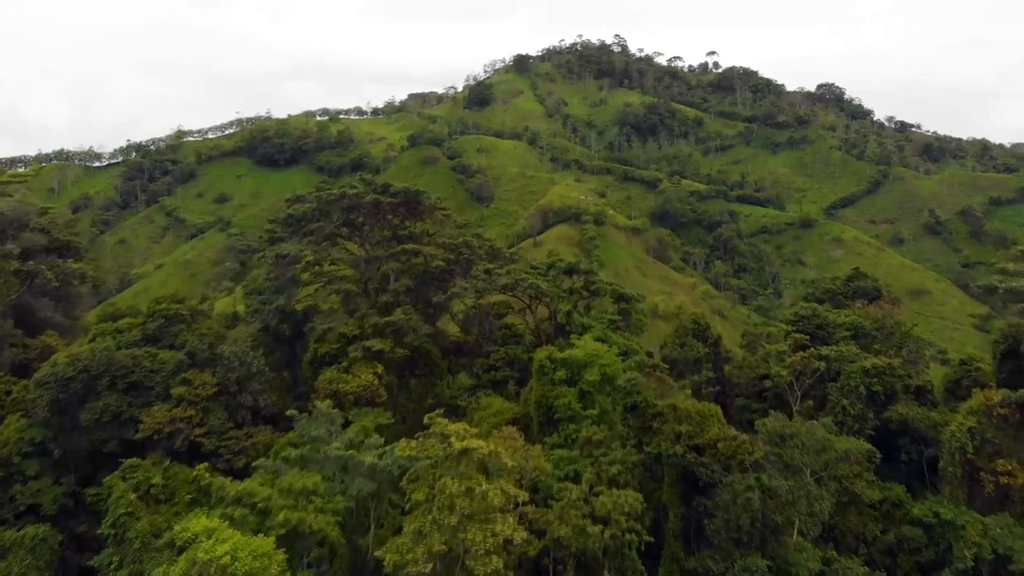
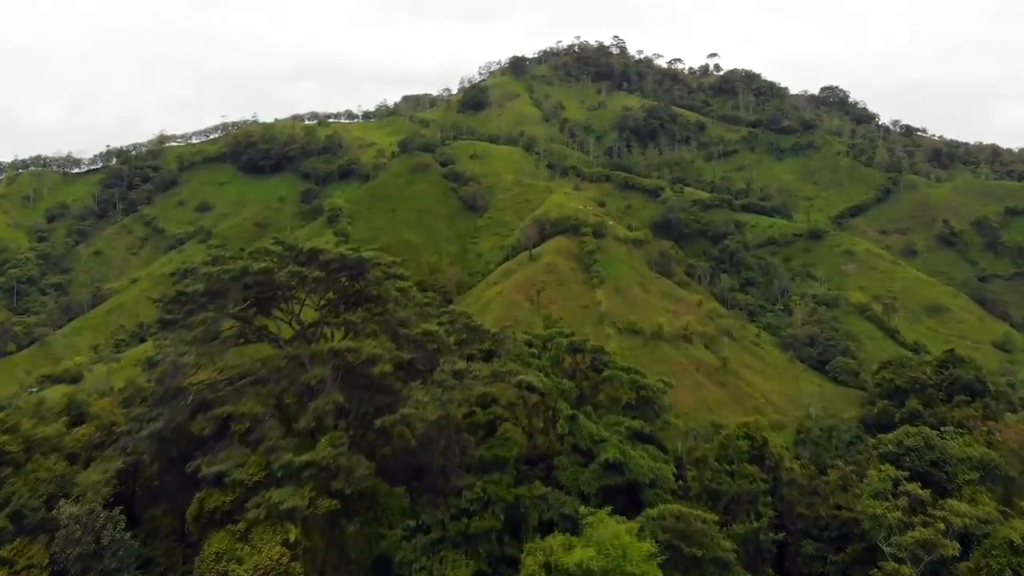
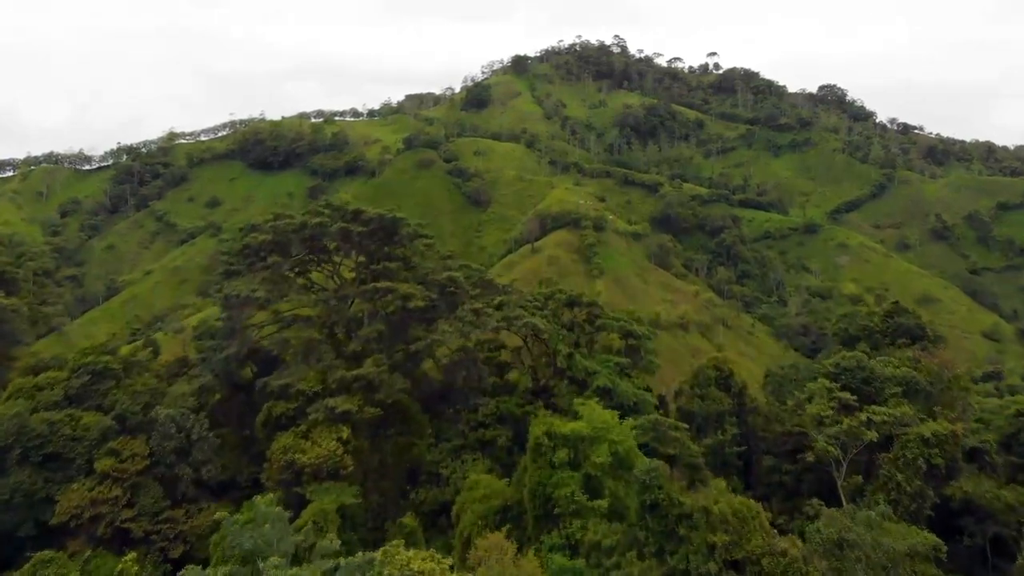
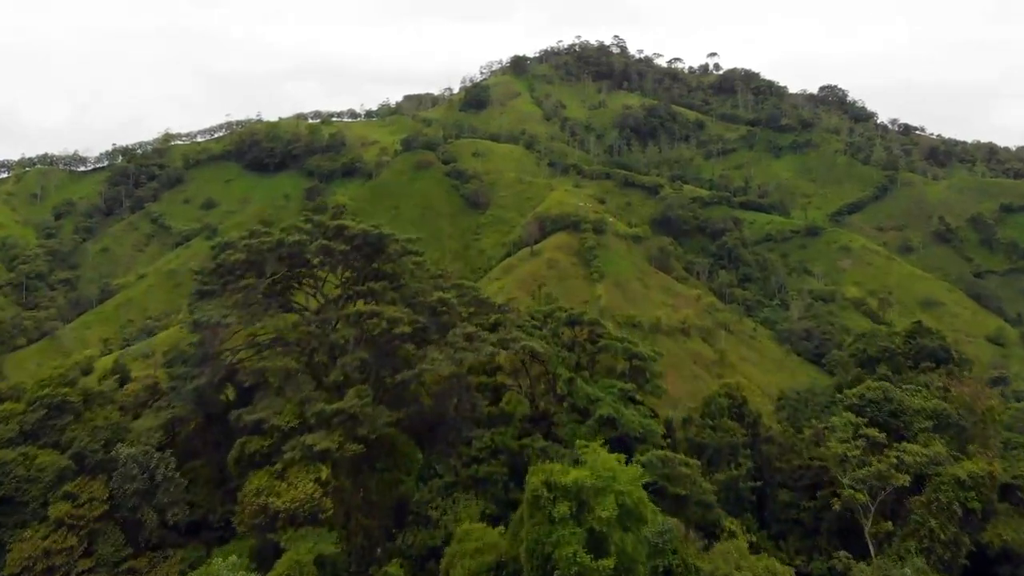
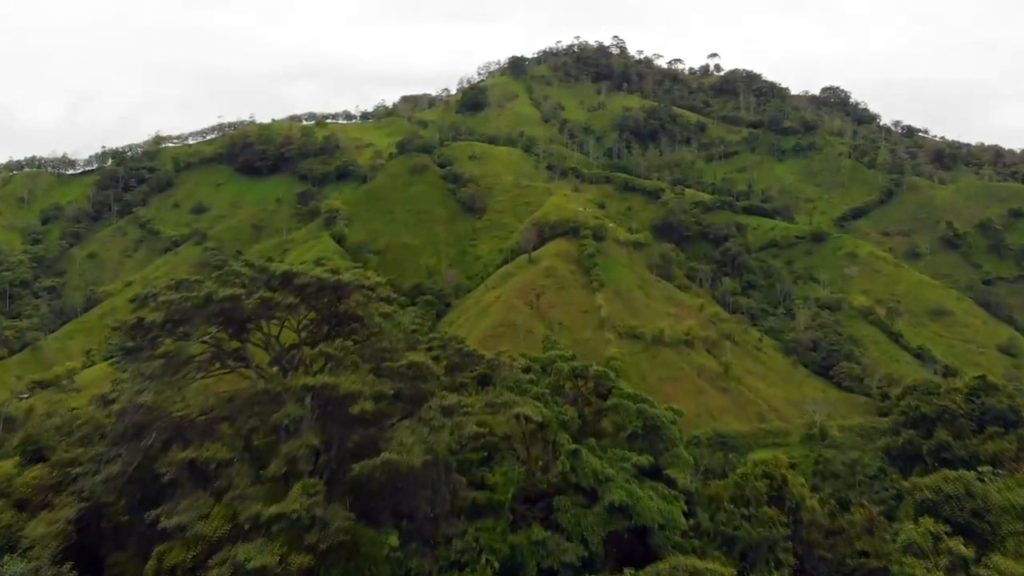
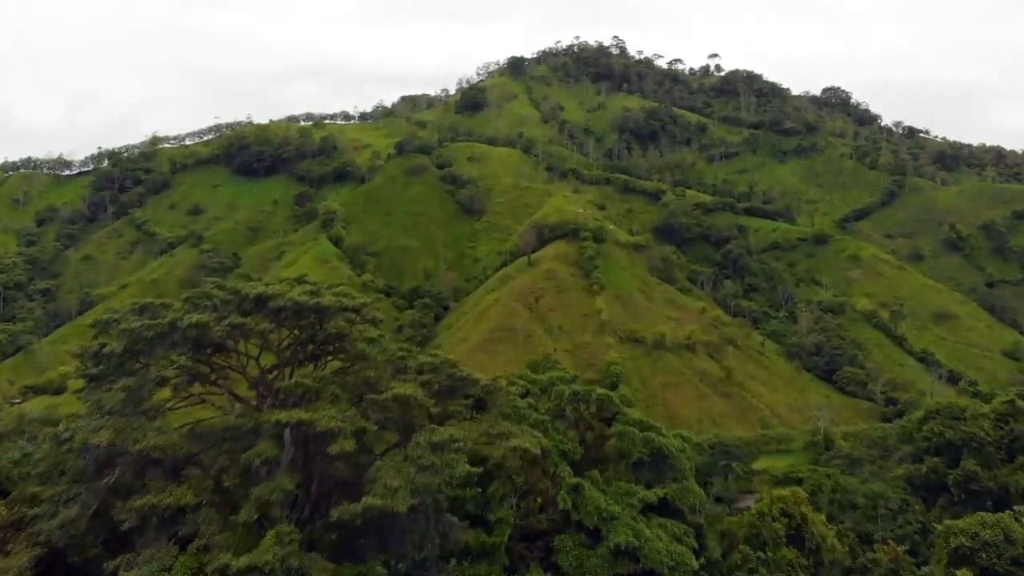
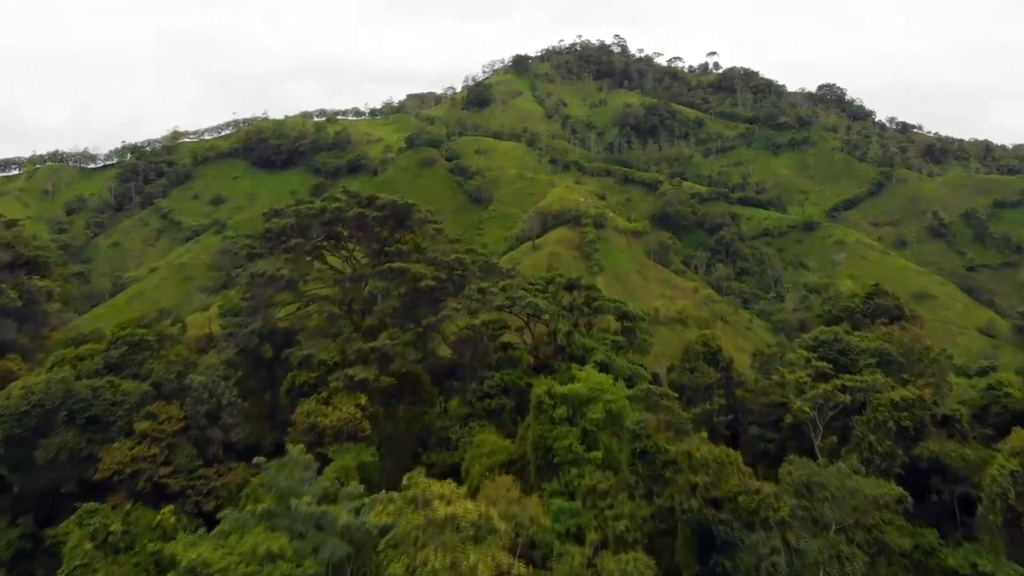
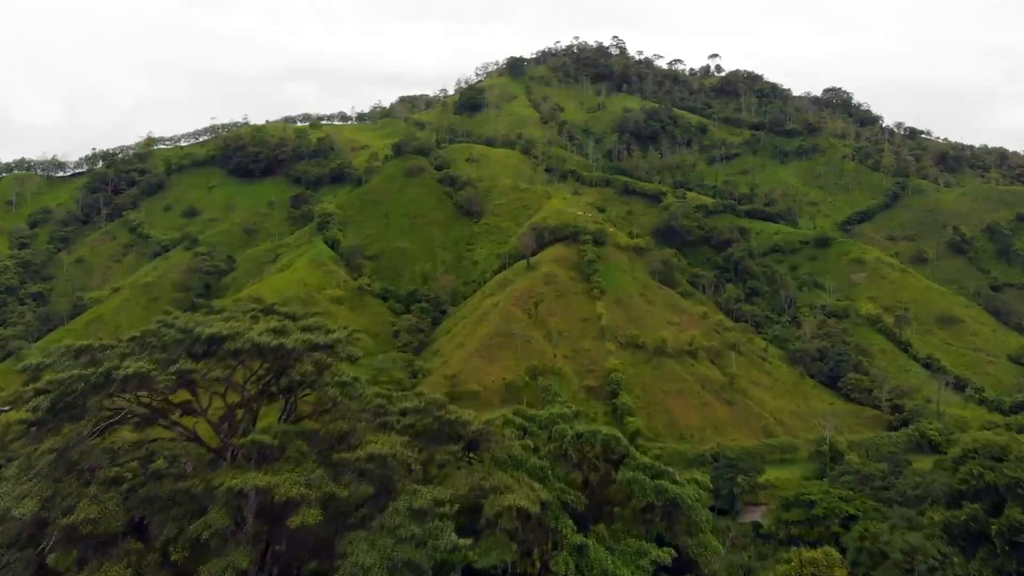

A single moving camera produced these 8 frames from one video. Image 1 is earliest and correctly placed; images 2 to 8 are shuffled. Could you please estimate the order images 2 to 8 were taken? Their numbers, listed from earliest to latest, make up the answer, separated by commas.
7, 3, 4, 2, 5, 6, 8
